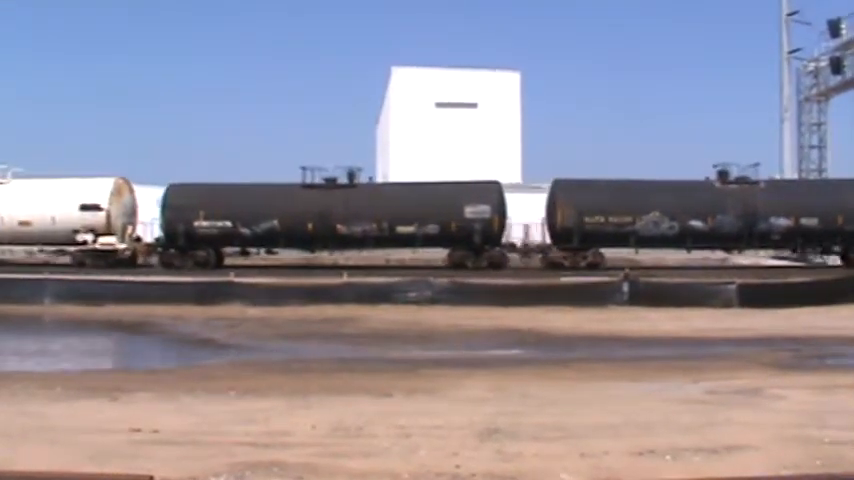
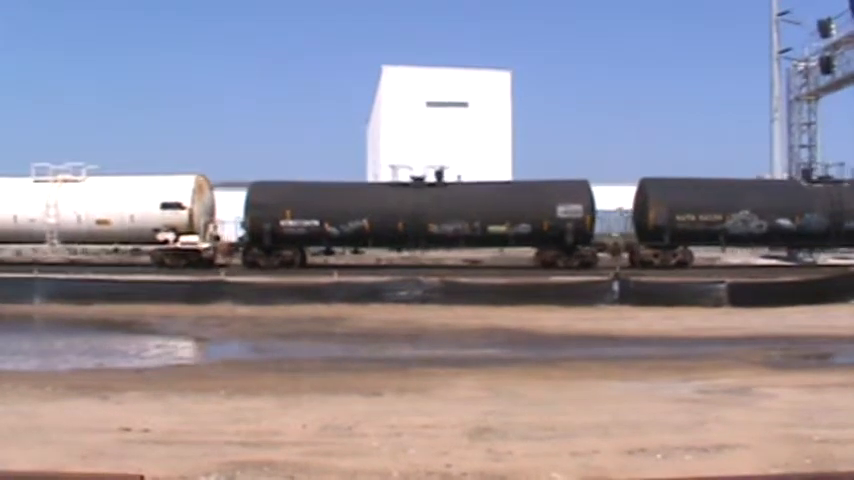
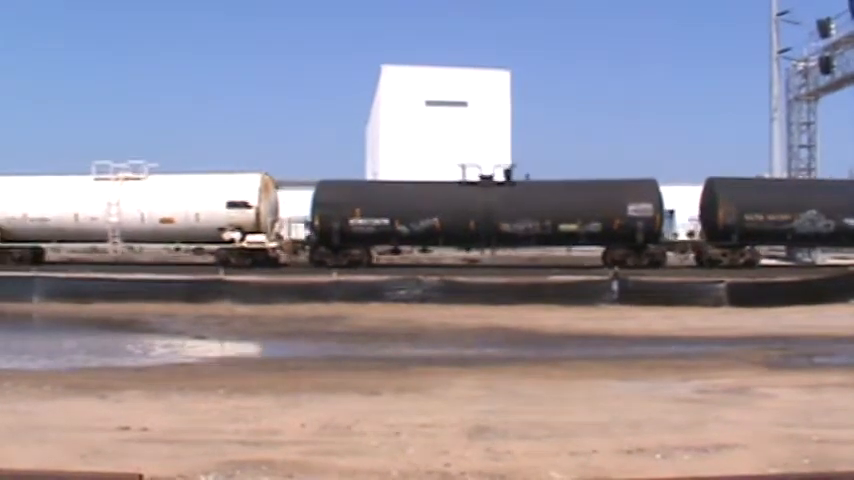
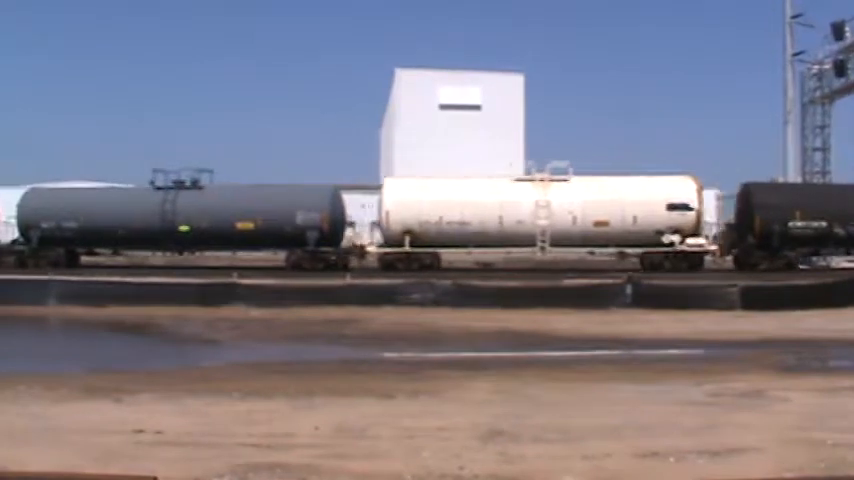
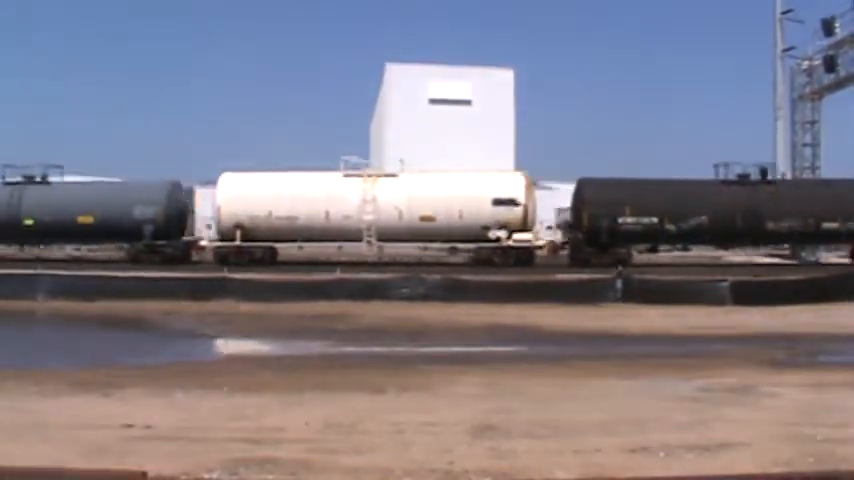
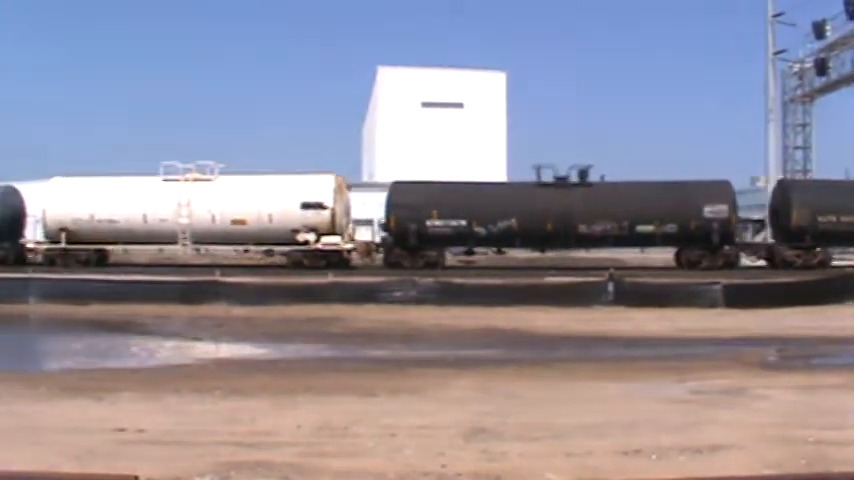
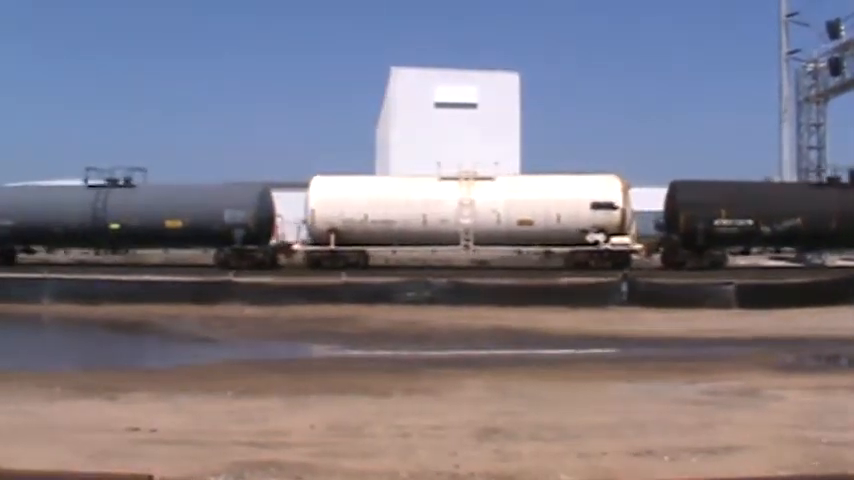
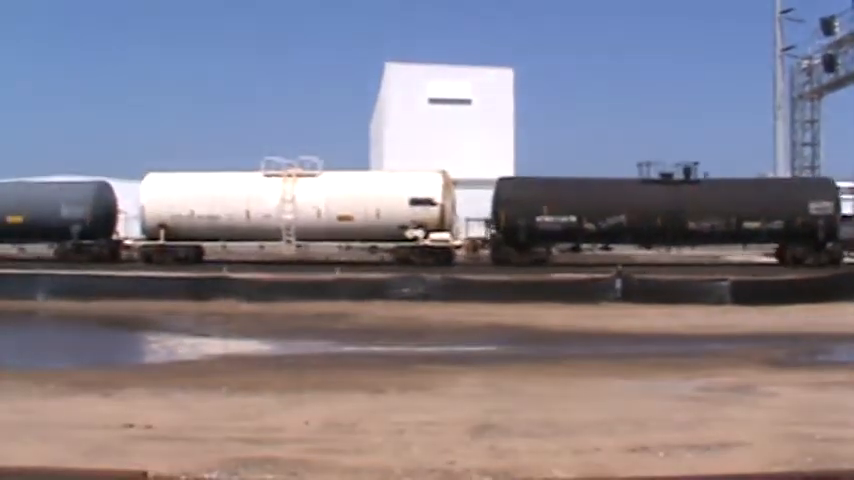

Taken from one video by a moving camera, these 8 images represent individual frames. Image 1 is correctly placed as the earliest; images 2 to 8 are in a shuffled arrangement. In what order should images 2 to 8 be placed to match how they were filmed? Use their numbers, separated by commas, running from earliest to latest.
2, 3, 6, 8, 5, 7, 4
